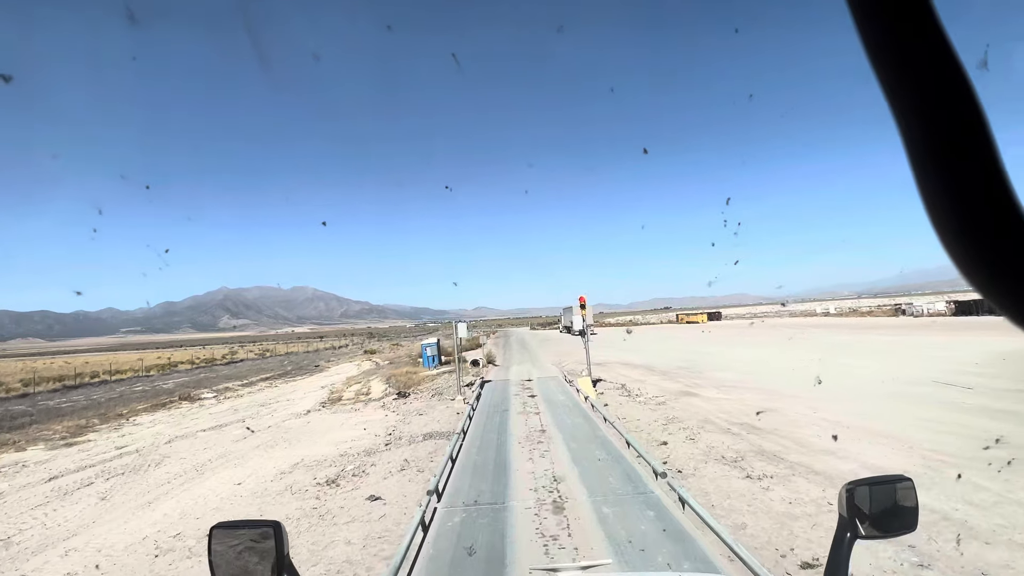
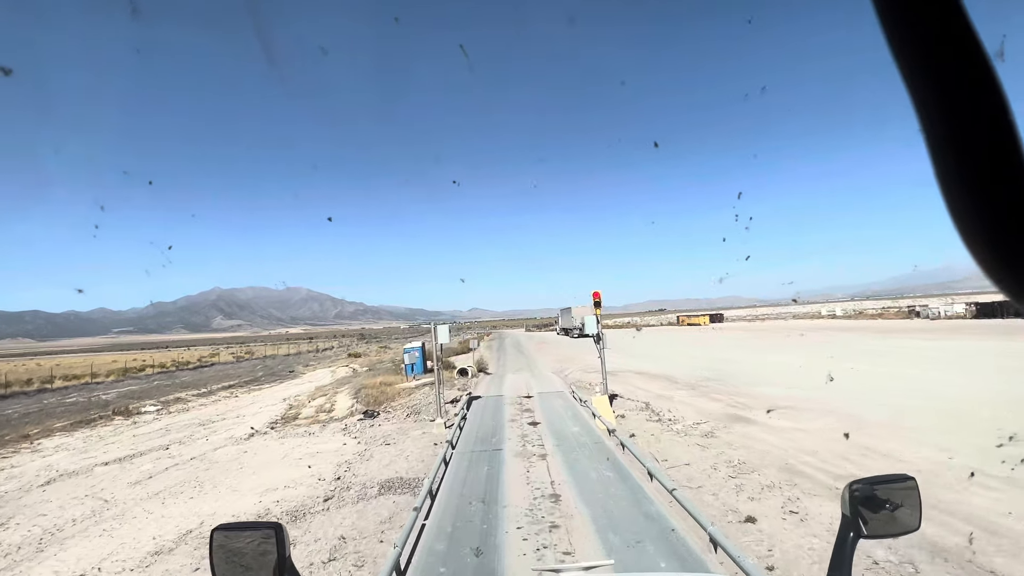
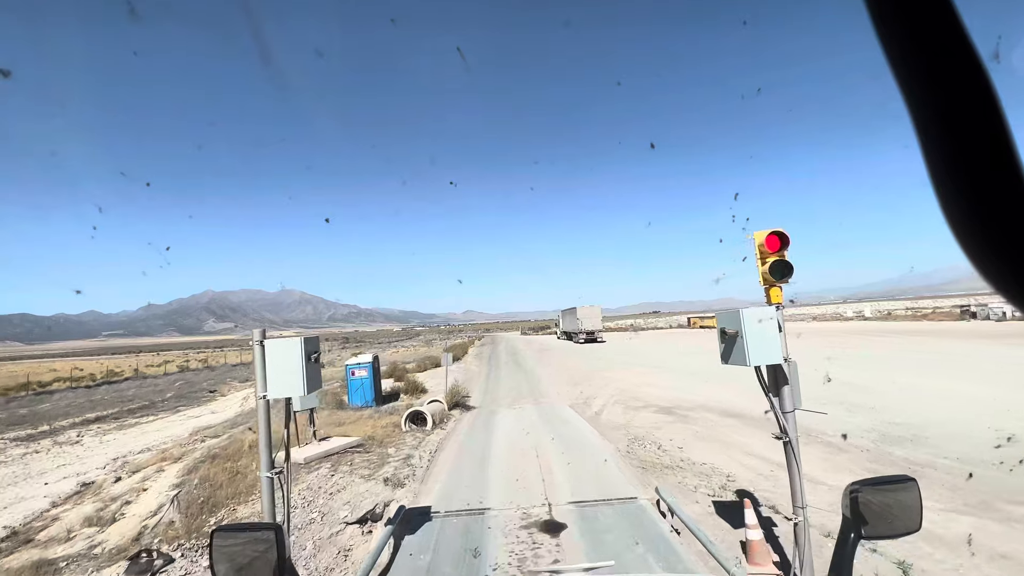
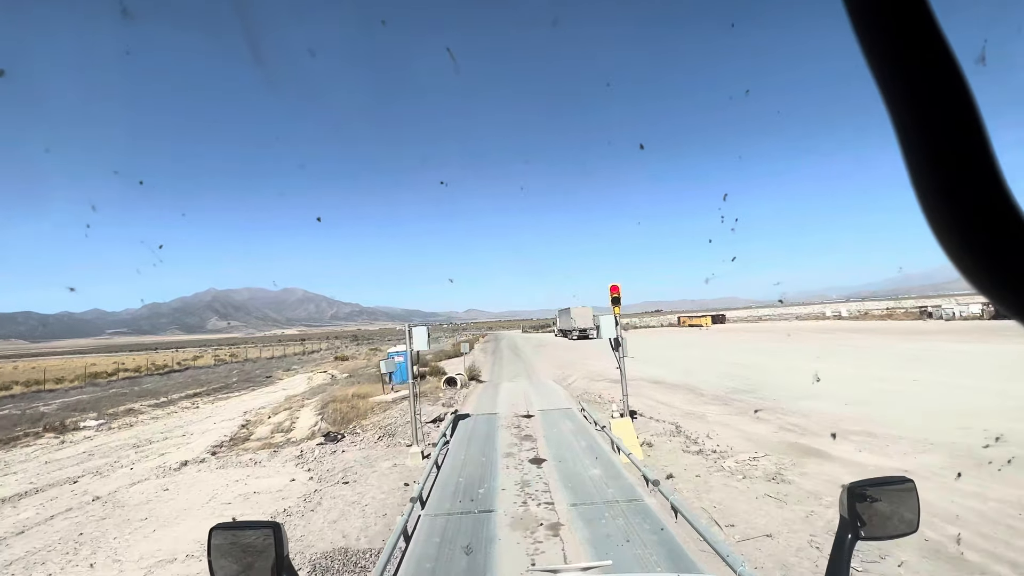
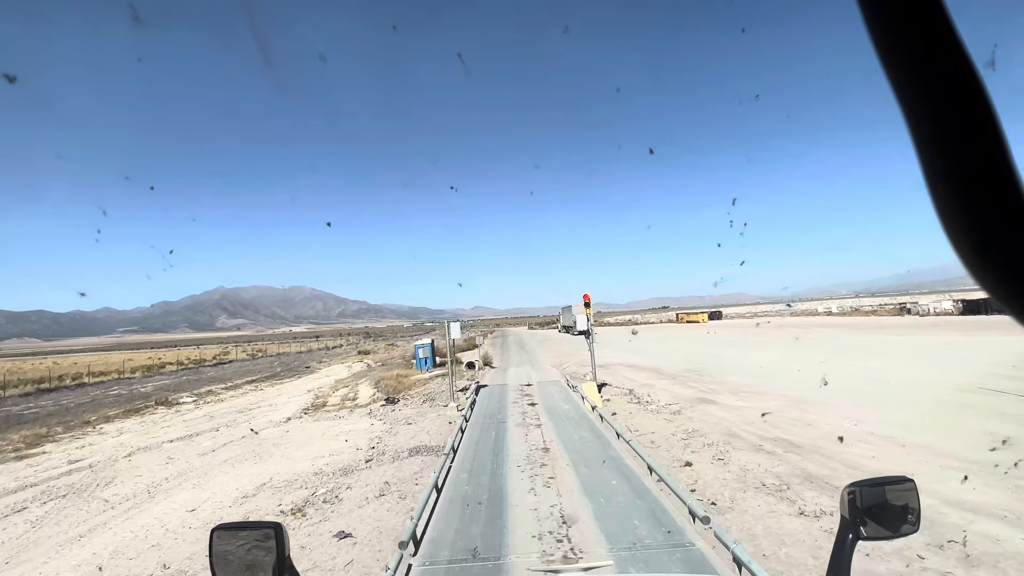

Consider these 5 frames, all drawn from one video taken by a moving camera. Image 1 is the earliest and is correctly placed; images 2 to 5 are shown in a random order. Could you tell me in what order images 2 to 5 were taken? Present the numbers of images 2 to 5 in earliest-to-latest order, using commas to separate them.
5, 2, 4, 3
